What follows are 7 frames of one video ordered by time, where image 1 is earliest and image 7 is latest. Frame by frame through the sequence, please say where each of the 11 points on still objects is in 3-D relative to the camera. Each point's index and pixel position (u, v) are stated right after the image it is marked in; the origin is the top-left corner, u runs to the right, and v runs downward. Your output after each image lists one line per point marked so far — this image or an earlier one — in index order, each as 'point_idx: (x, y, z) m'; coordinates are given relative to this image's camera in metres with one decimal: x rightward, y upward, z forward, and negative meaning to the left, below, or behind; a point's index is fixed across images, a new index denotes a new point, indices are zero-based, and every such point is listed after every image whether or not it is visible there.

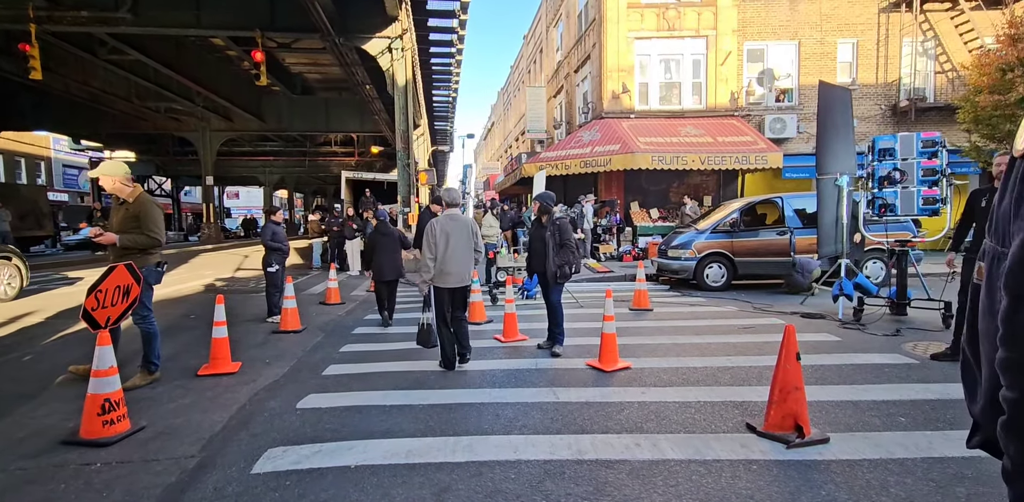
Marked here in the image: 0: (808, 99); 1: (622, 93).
0: (+10.7, +5.5, +18.5) m
1: (+4.0, +5.7, +18.5) m
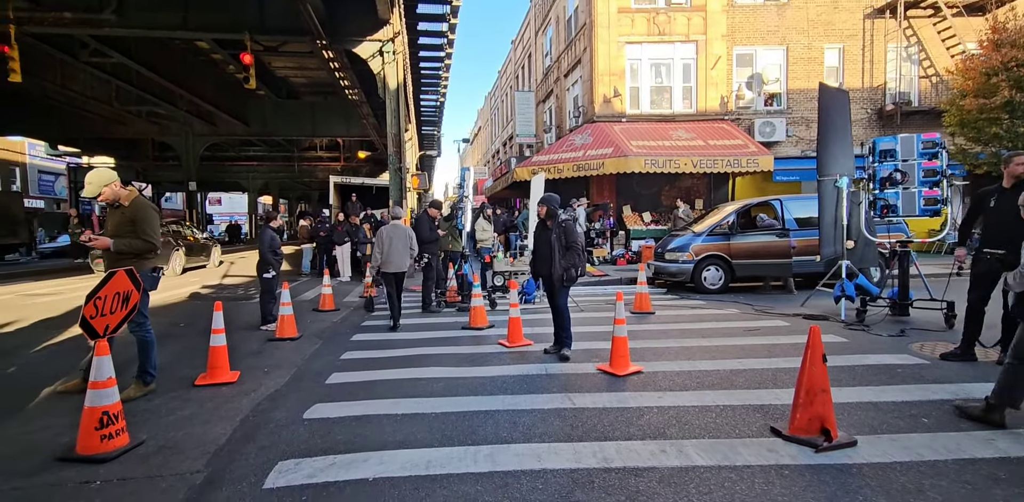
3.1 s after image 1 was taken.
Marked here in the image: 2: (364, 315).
0: (+10.4, +5.4, +18.7) m
1: (+3.7, +5.6, +18.5) m
2: (-2.9, -1.2, +9.9) m
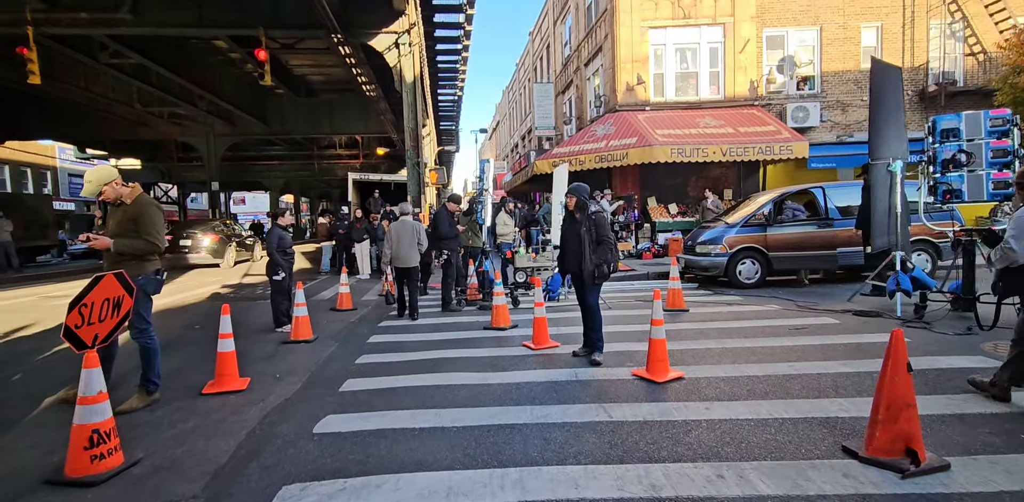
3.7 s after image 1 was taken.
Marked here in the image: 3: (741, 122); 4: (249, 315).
0: (+11.1, +5.7, +17.8) m
1: (+4.4, +5.8, +17.8) m
2: (-2.4, -1.2, +9.6) m
3: (+7.5, +4.2, +16.7) m
4: (-4.8, -1.2, +9.4) m
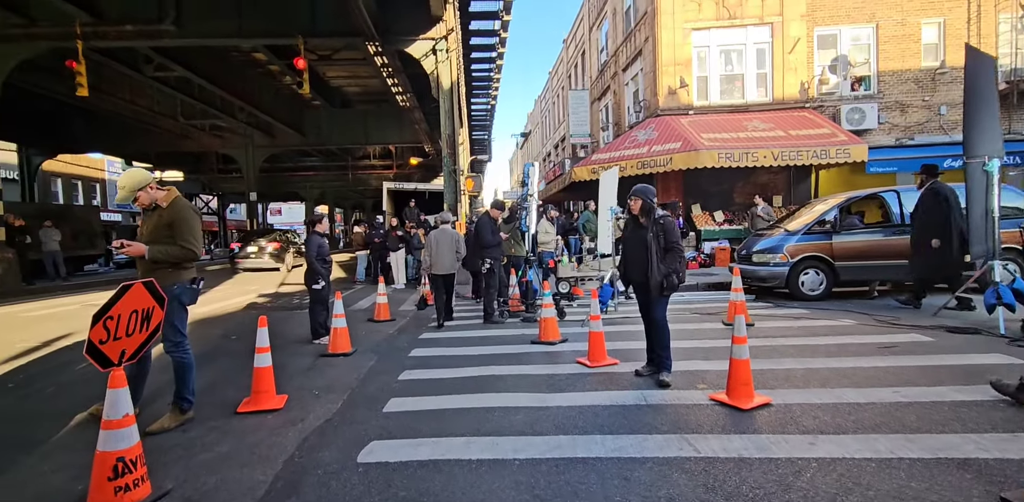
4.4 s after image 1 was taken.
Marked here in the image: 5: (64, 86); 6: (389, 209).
0: (+12.4, +5.4, +16.8) m
1: (+5.6, +5.5, +17.1) m
2: (-1.6, -1.3, +9.2) m
3: (+8.7, +3.9, +15.8) m
4: (-4.0, -1.3, +9.1) m
5: (-14.9, +5.5, +17.0) m
6: (-4.6, +1.6, +18.8) m
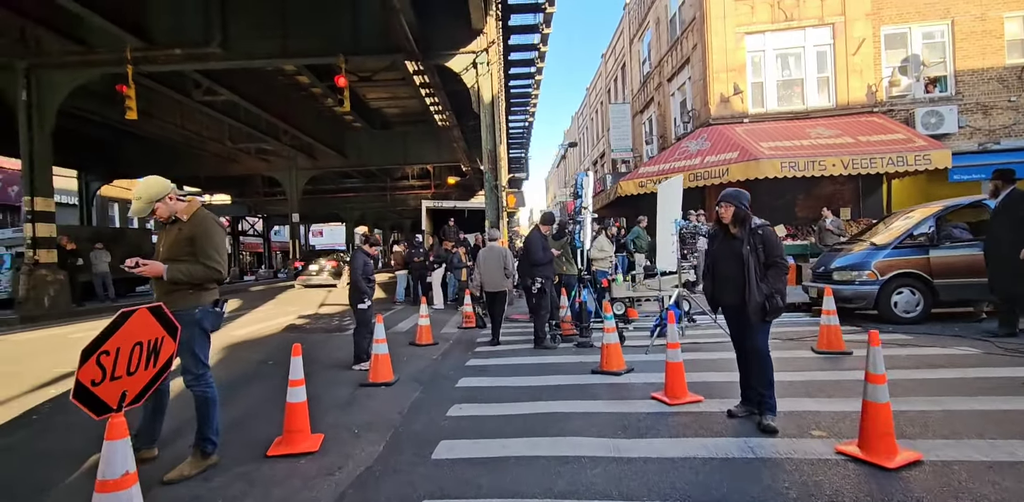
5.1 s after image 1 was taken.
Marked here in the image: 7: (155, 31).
0: (+13.7, +4.9, +15.3) m
1: (+7.0, +4.9, +16.2) m
2: (-0.8, -1.7, +8.5) m
3: (+10.0, +3.5, +14.6) m
4: (-3.2, -1.7, +8.6) m
5: (-13.5, +4.8, +17.4) m
6: (-3.0, +0.9, +18.4) m
7: (-9.7, +6.0, +13.9) m
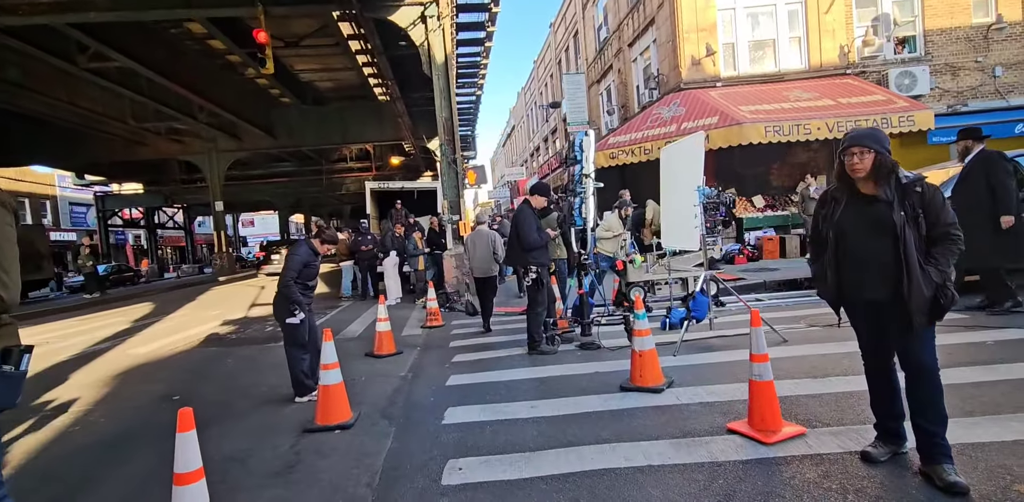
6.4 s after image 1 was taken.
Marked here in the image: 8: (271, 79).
0: (+12.4, +6.0, +14.9) m
1: (+5.7, +5.7, +15.0) m
2: (-0.9, -1.5, +6.7) m
3: (+8.8, +4.3, +13.8) m
4: (-3.4, -1.6, +6.6) m
5: (-14.8, +4.7, +14.0) m
6: (-4.4, +1.3, +16.3) m
7: (-10.8, +6.0, +10.9) m
8: (-8.5, +6.0, +18.0) m
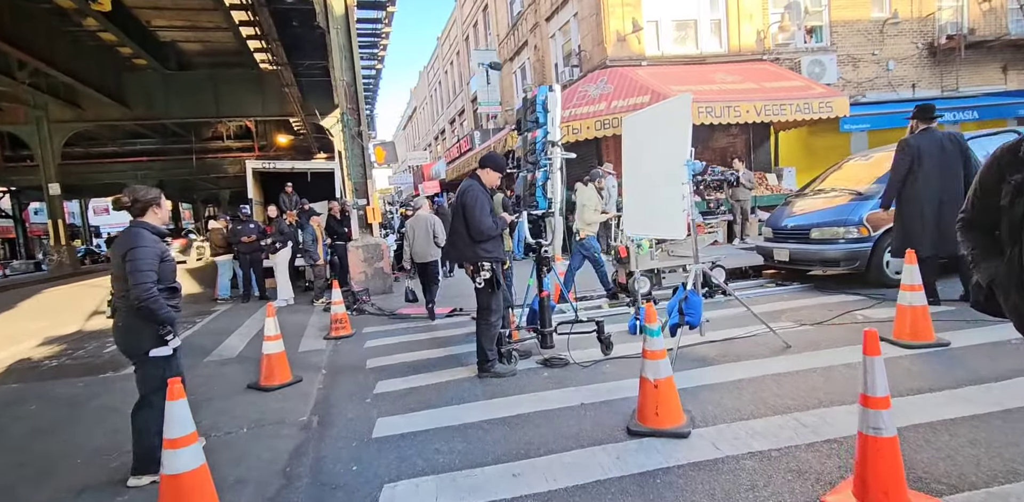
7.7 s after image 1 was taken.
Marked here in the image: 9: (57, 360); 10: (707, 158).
0: (+9.9, +6.4, +15.4) m
1: (+3.3, +6.1, +14.2) m
2: (-1.5, -1.4, +5.0) m
3: (+6.7, +4.7, +13.7) m
4: (-3.8, -1.5, +4.4) m
5: (-16.6, +4.7, +9.3) m
6: (-6.8, +1.5, +13.6) m
7: (-12.0, +6.0, +7.0) m
8: (-11.2, +6.2, +14.4) m
9: (-6.3, -1.5, +7.1) m
10: (+5.7, +2.7, +14.8) m
